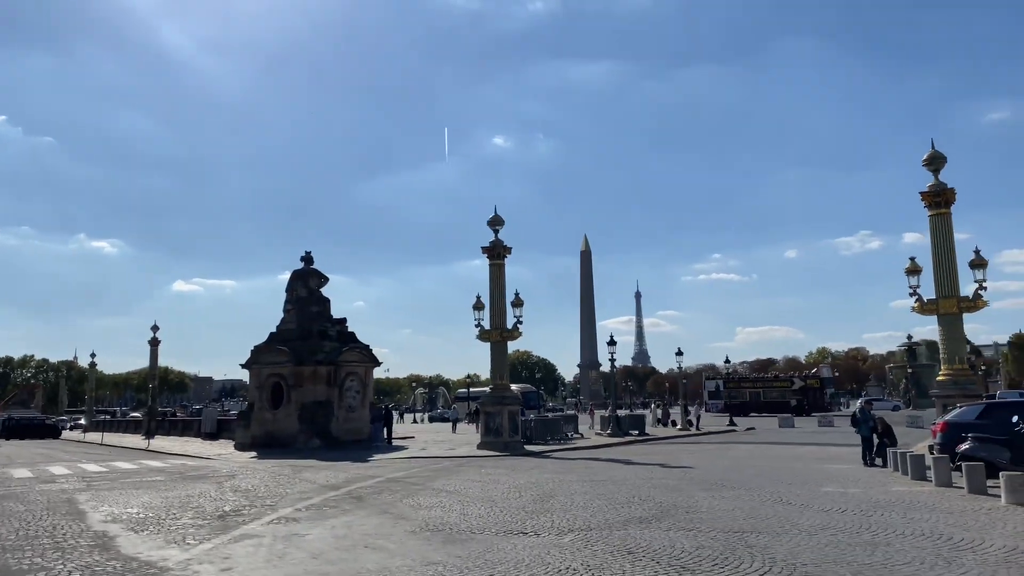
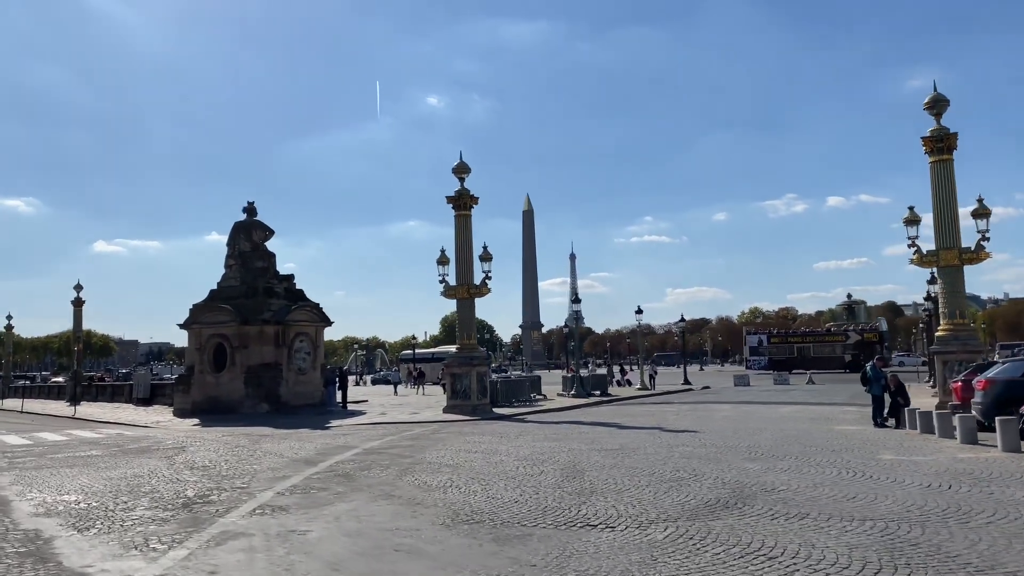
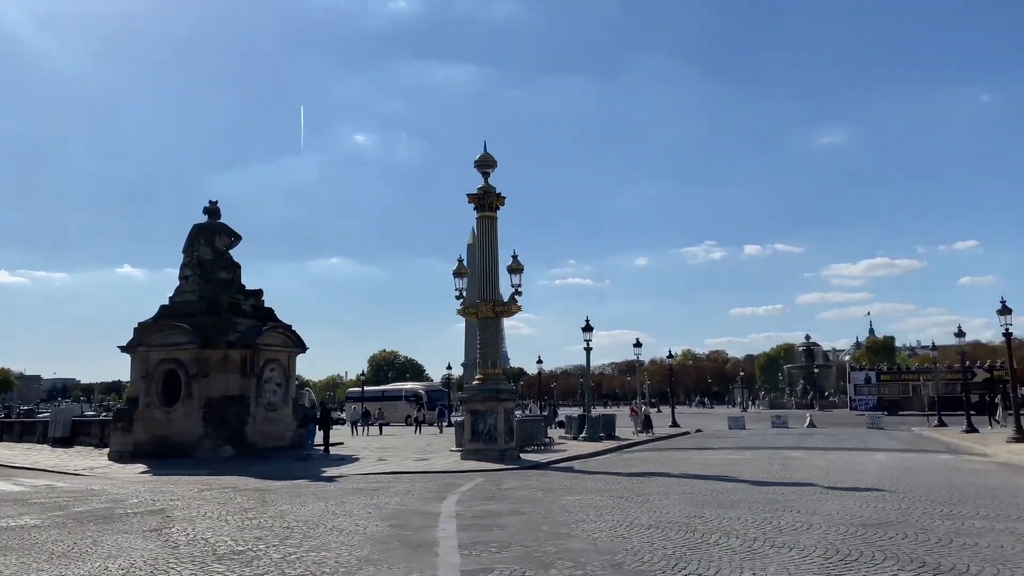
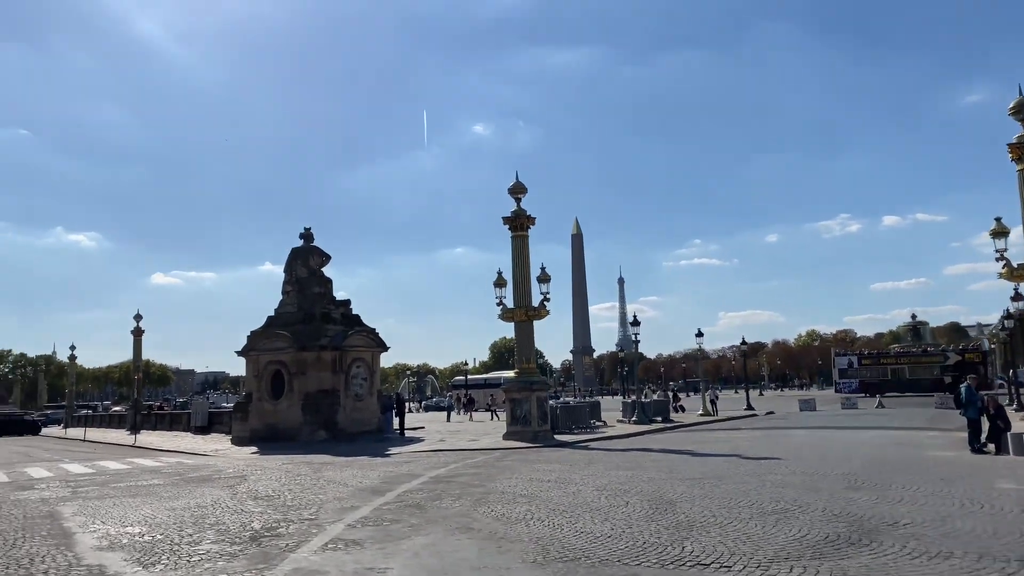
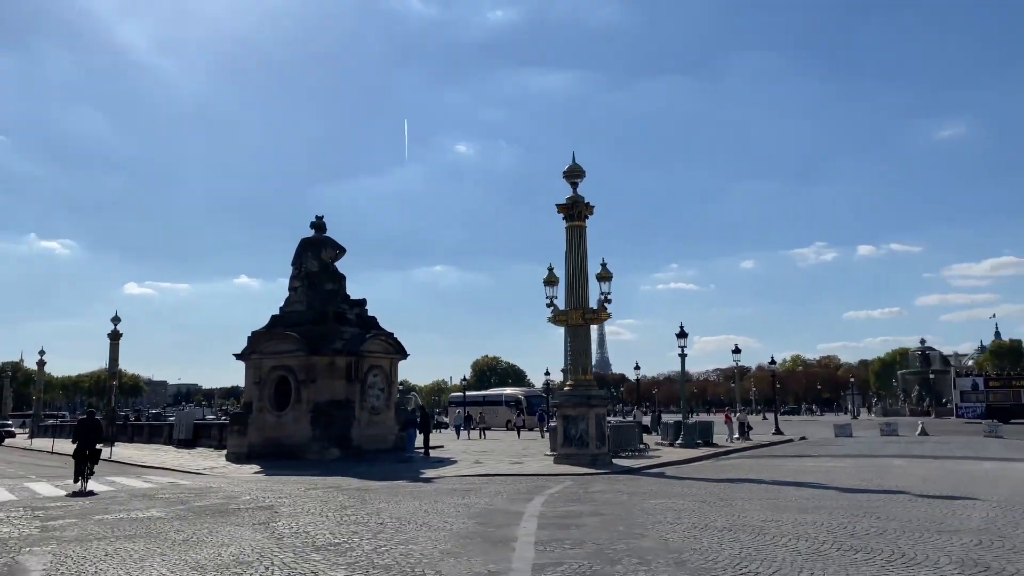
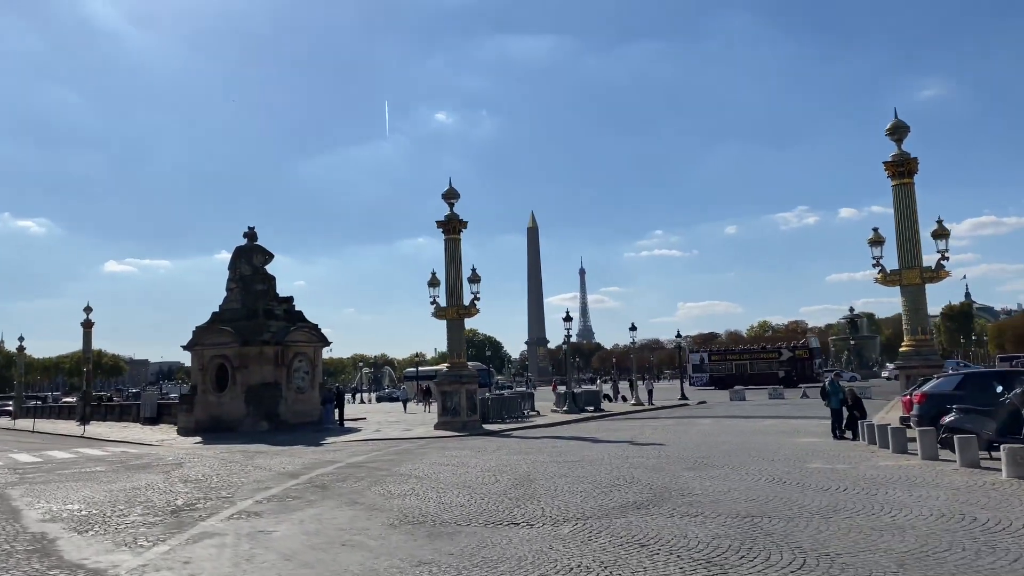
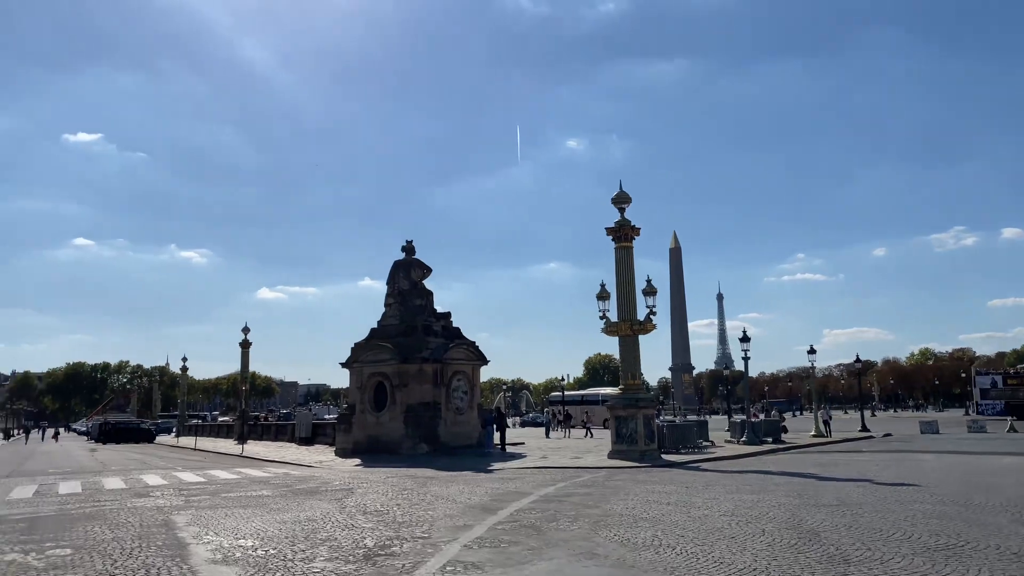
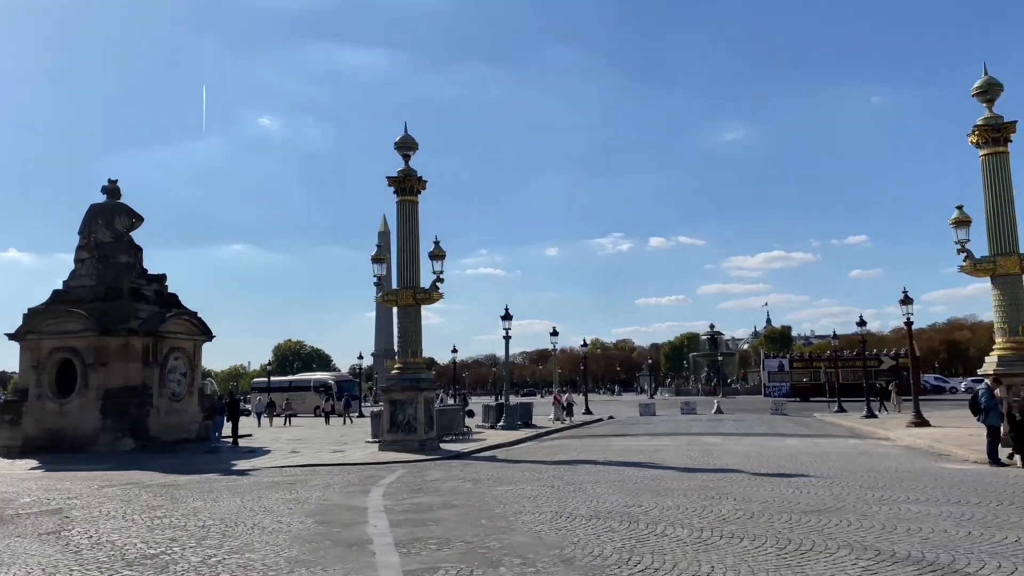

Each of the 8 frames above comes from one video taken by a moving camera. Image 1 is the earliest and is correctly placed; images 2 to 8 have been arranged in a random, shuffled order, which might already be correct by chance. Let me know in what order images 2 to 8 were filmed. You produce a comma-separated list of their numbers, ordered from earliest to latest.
6, 2, 4, 7, 5, 3, 8
